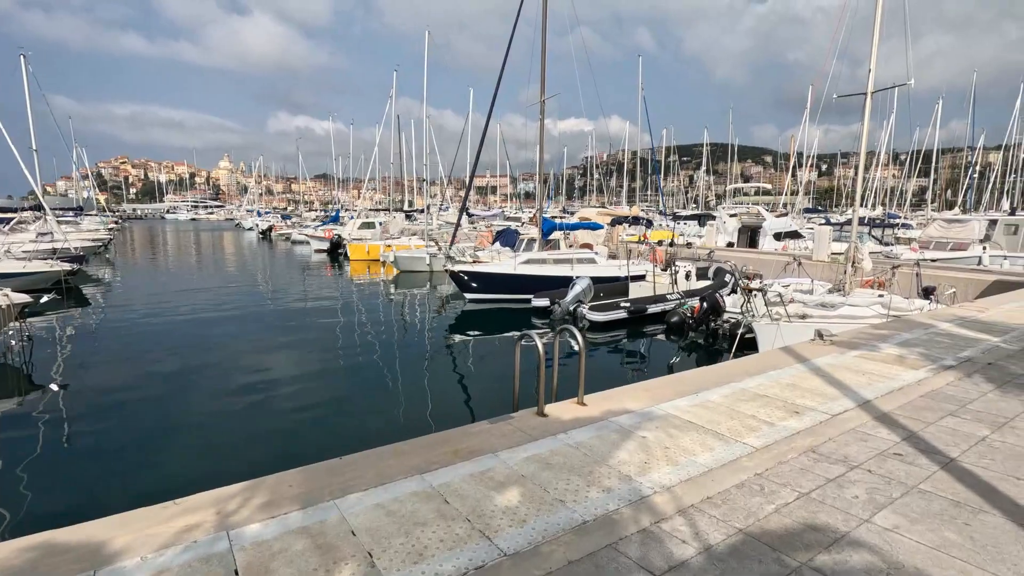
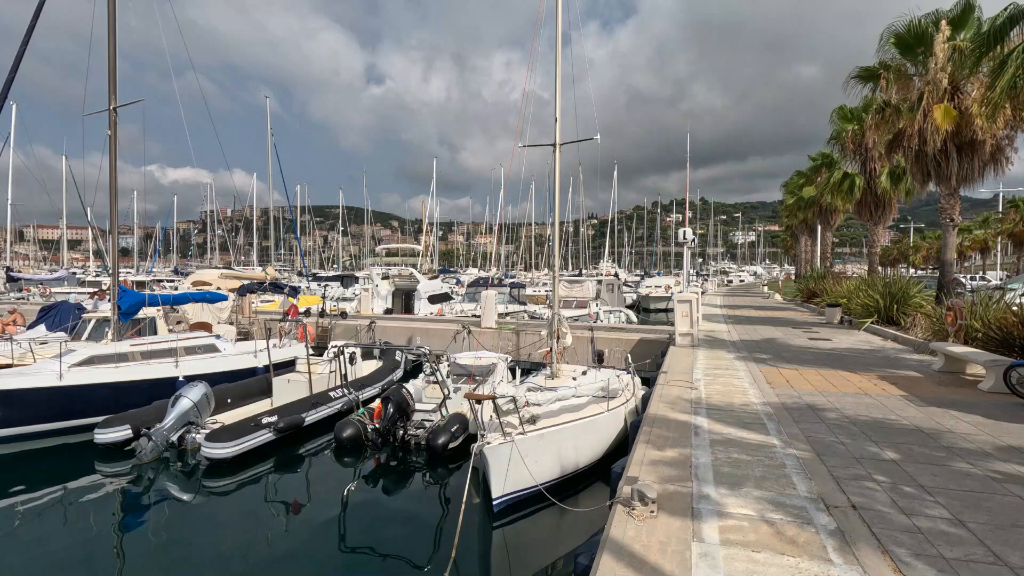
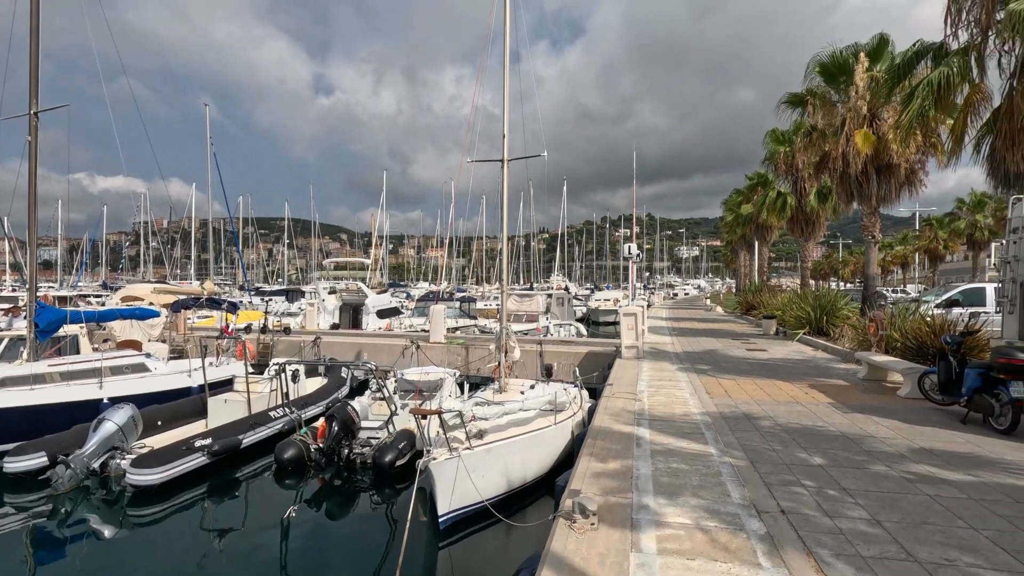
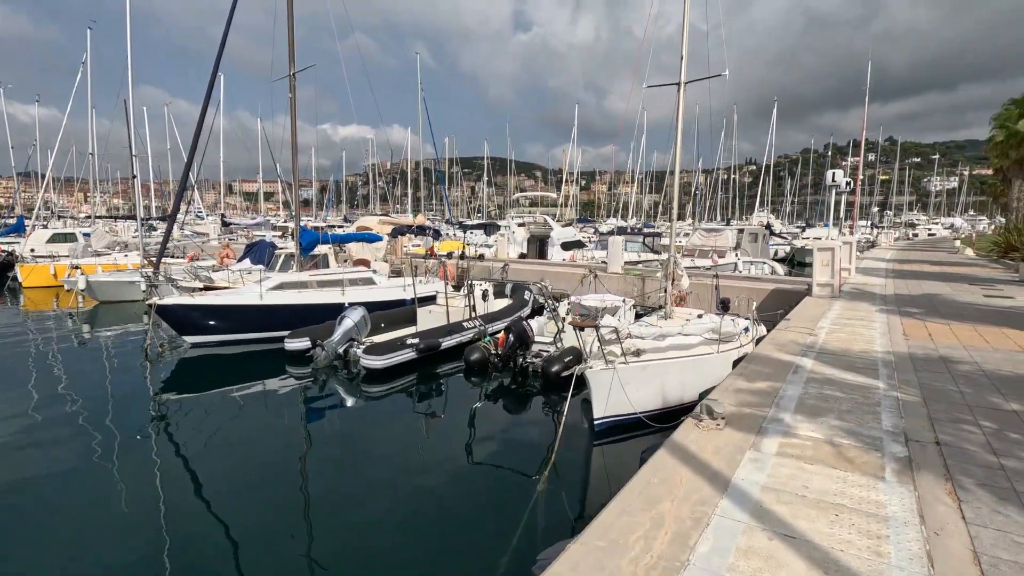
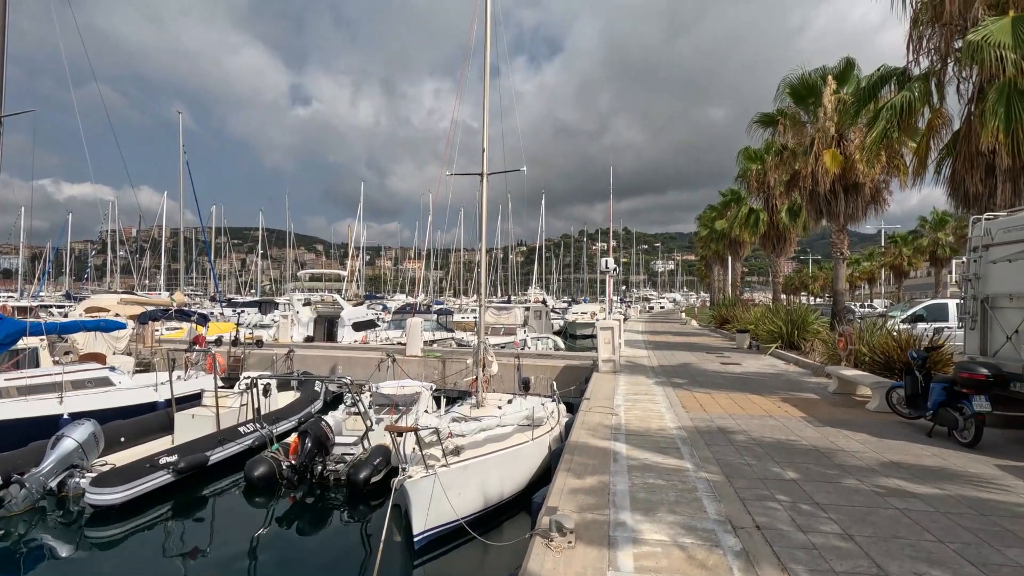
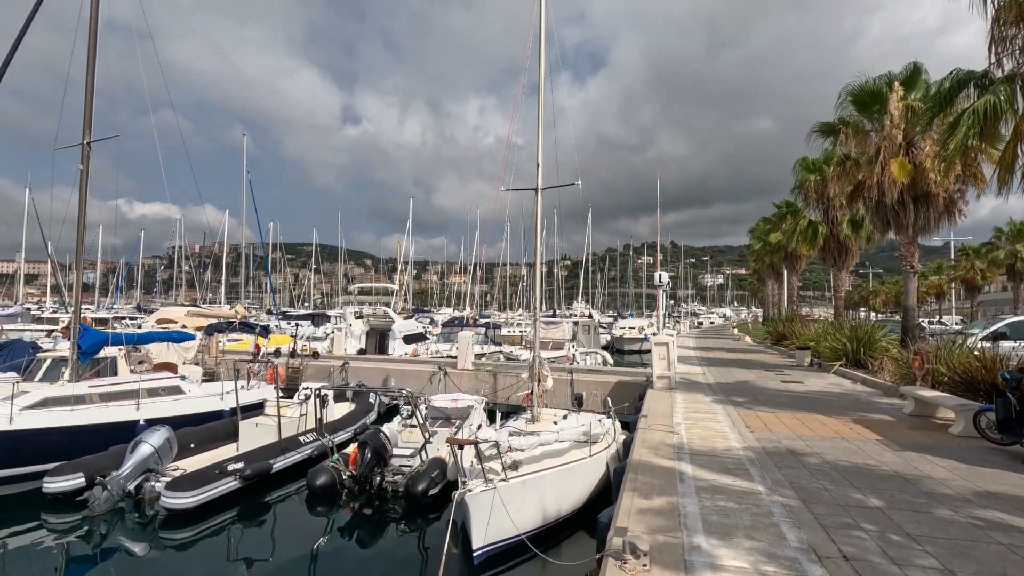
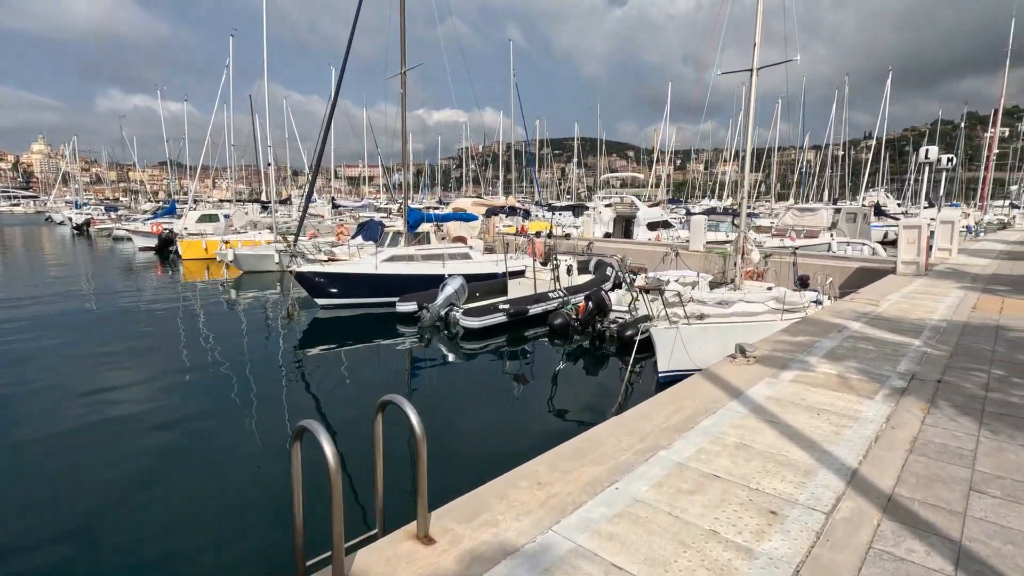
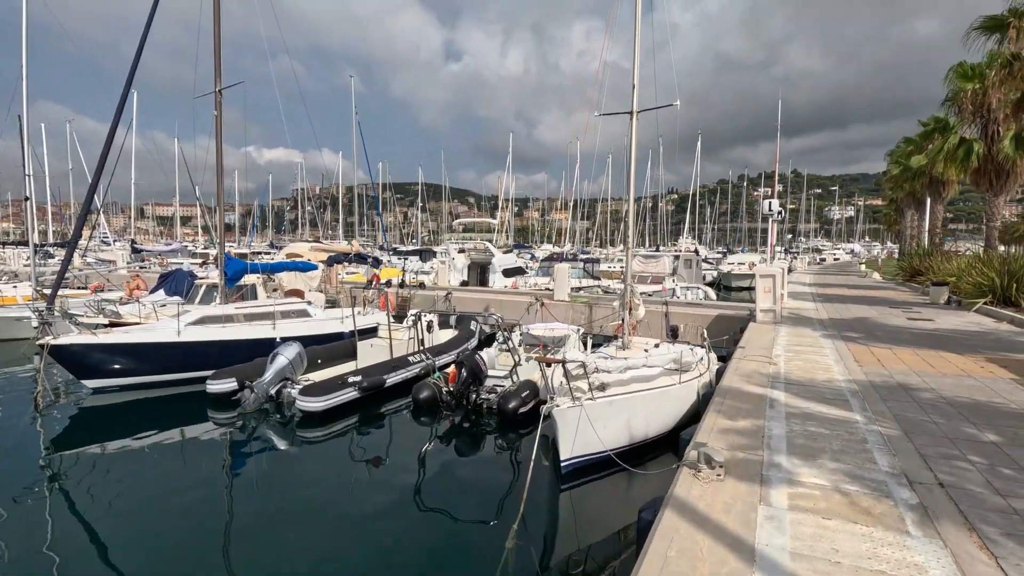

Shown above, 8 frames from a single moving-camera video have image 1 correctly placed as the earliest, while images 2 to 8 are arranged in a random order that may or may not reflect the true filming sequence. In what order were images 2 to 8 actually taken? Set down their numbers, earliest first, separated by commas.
7, 4, 8, 2, 3, 5, 6
